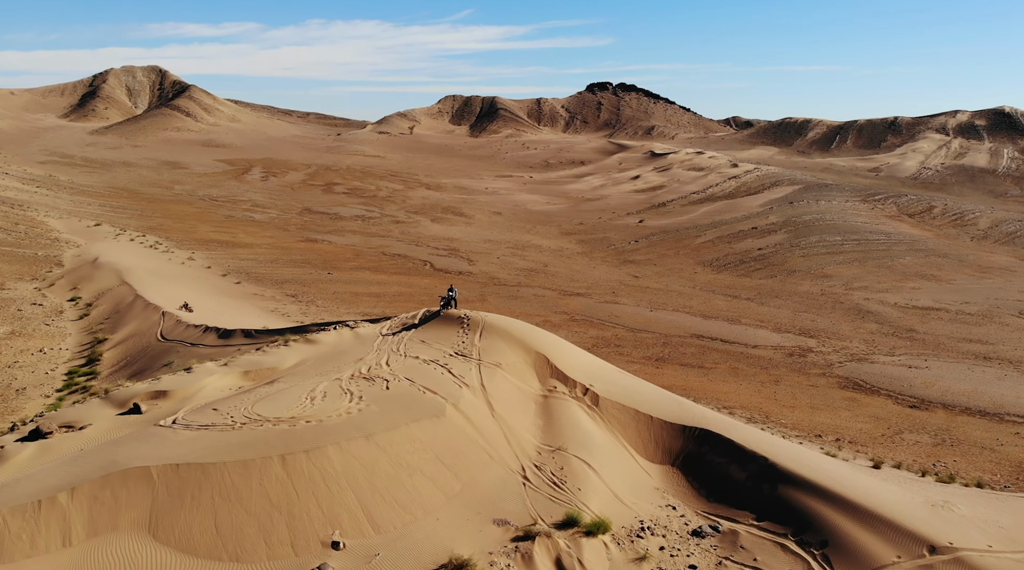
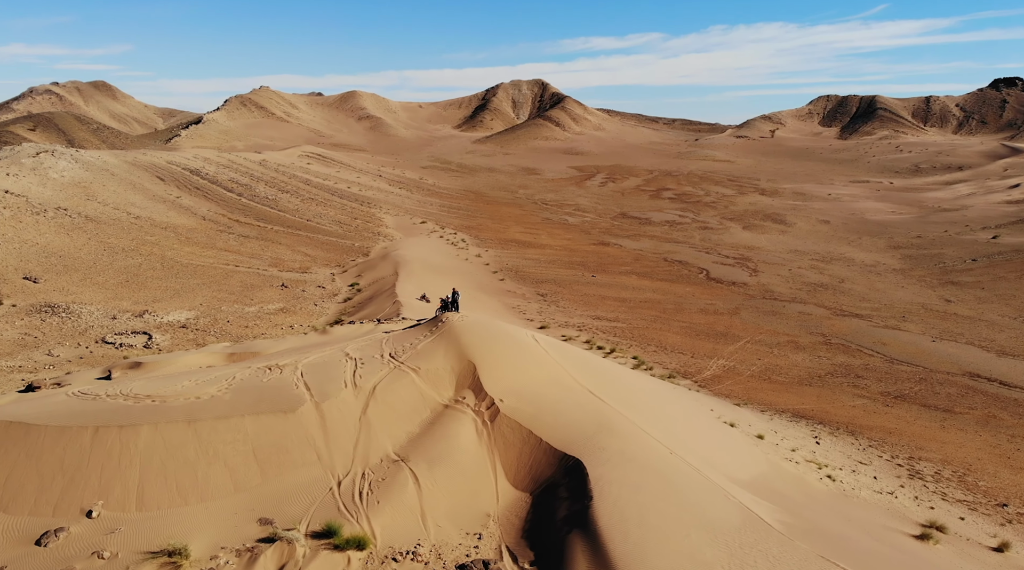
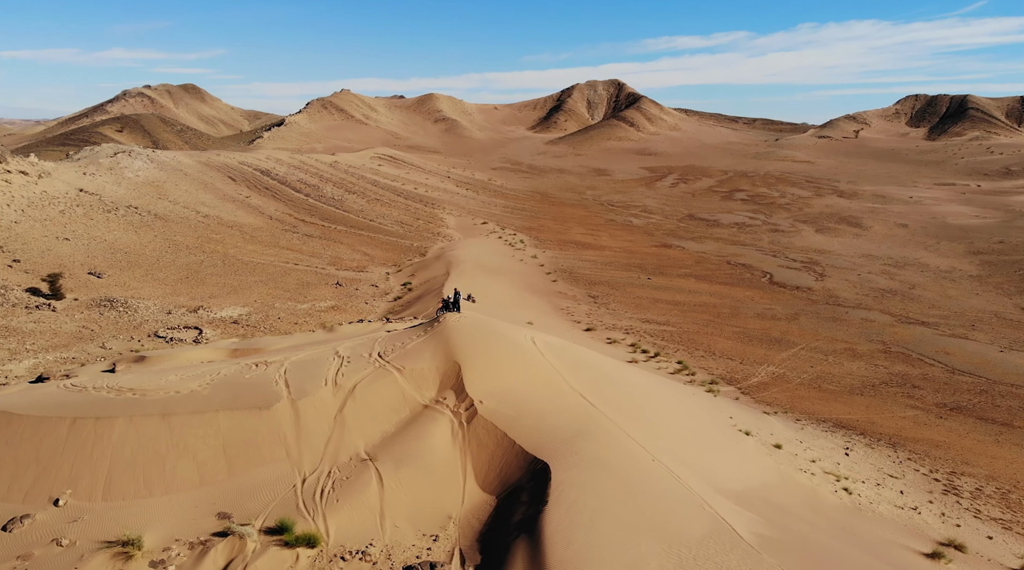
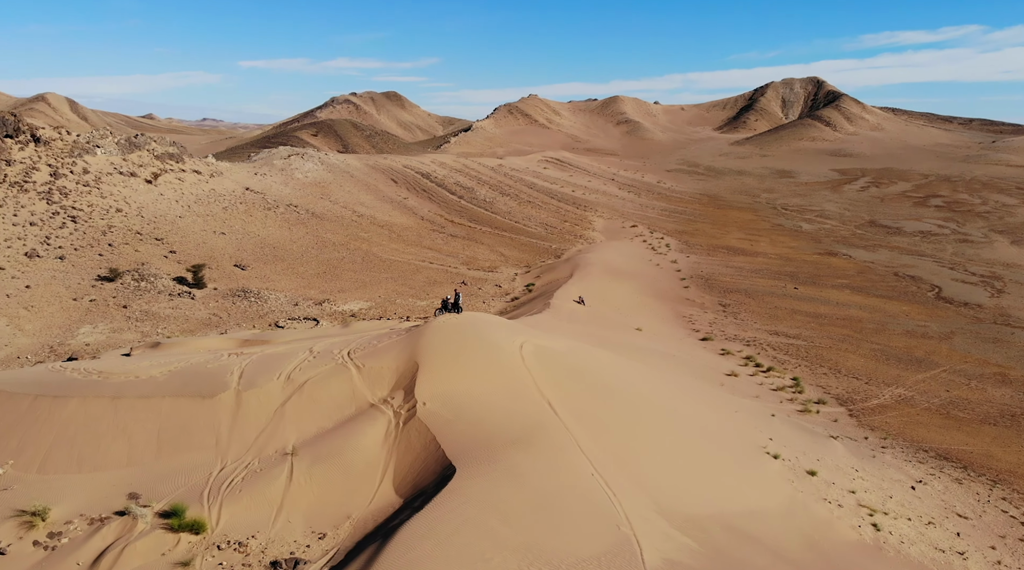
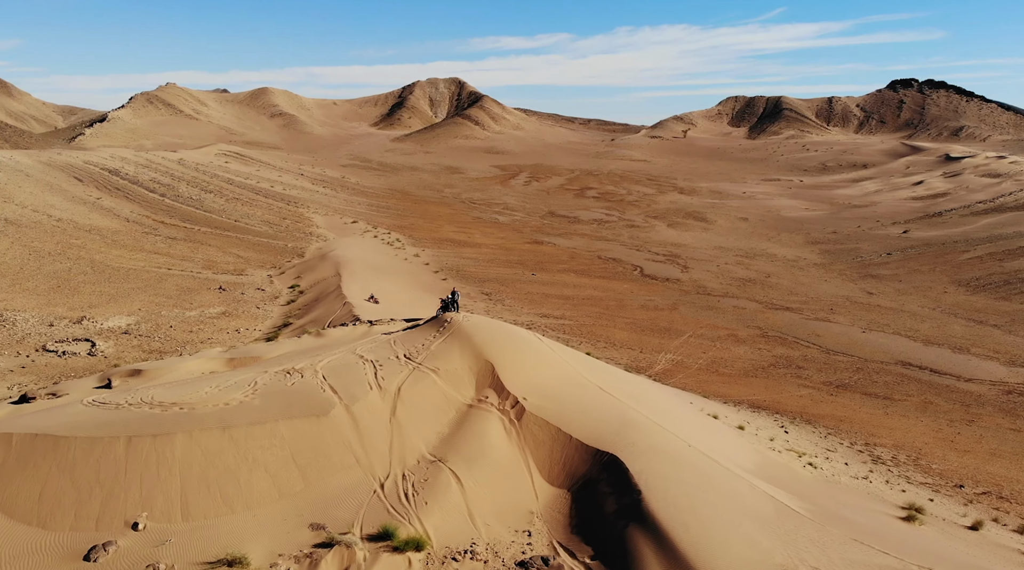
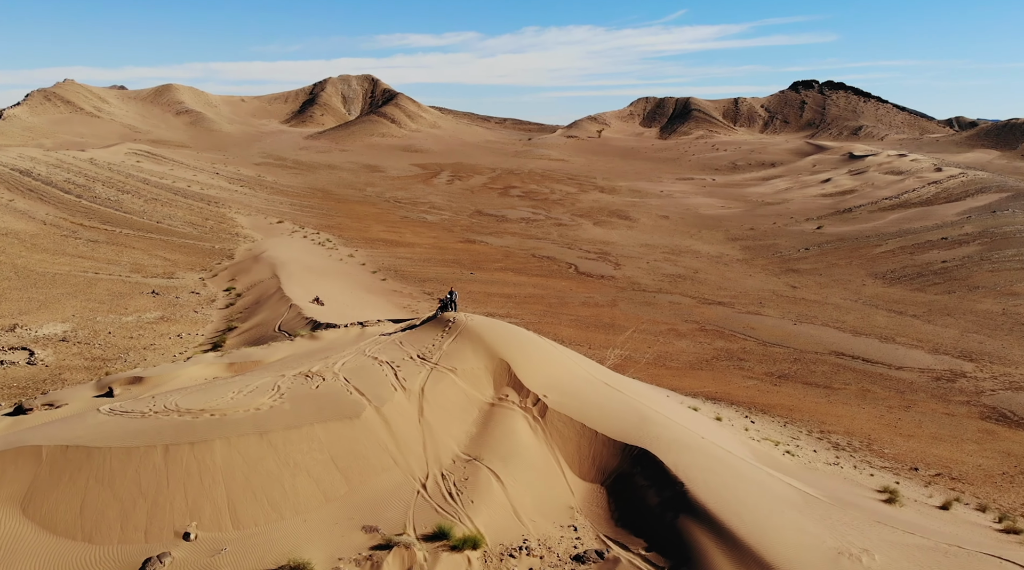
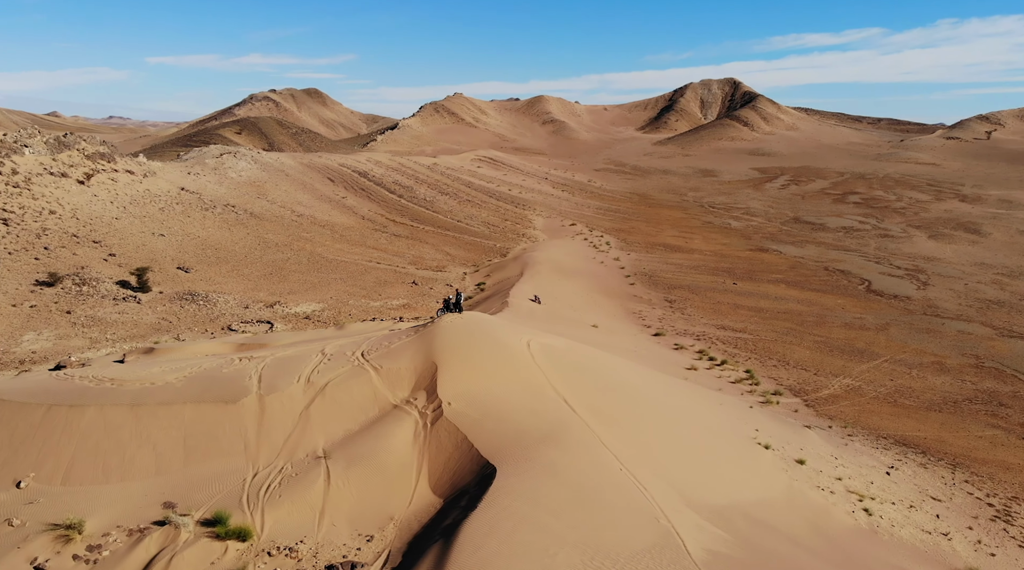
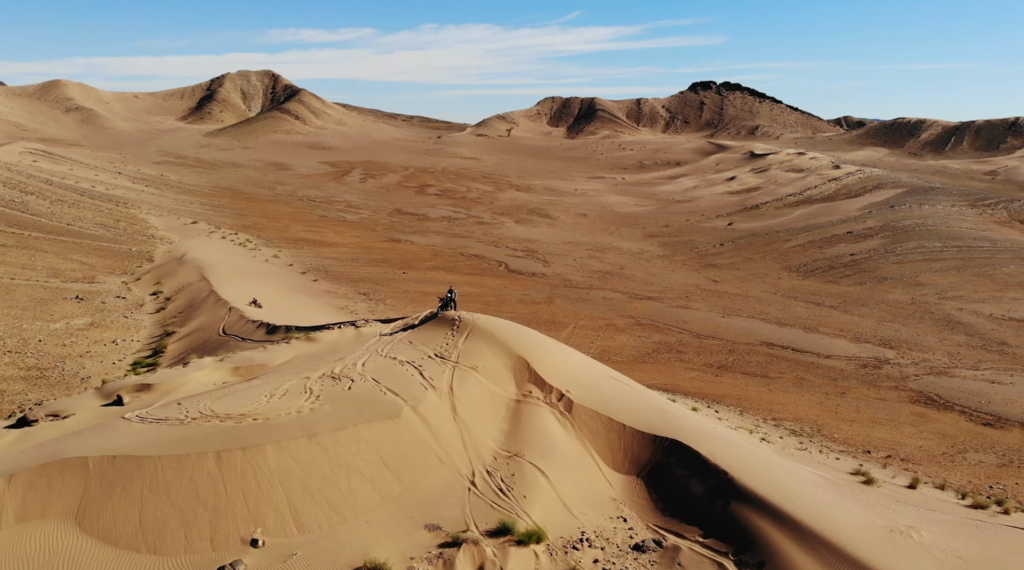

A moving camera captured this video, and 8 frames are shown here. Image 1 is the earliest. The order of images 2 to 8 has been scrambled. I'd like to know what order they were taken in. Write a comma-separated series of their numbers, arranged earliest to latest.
8, 6, 5, 2, 3, 7, 4
